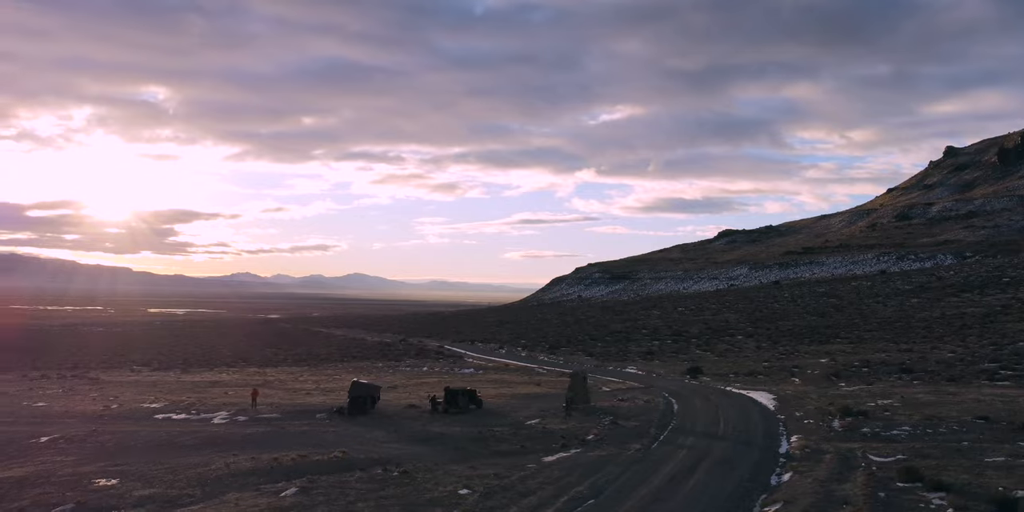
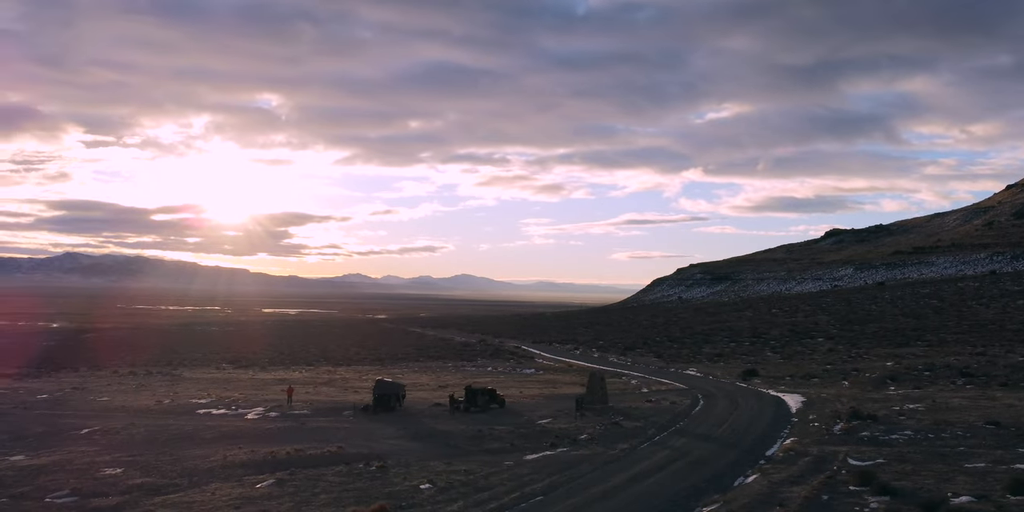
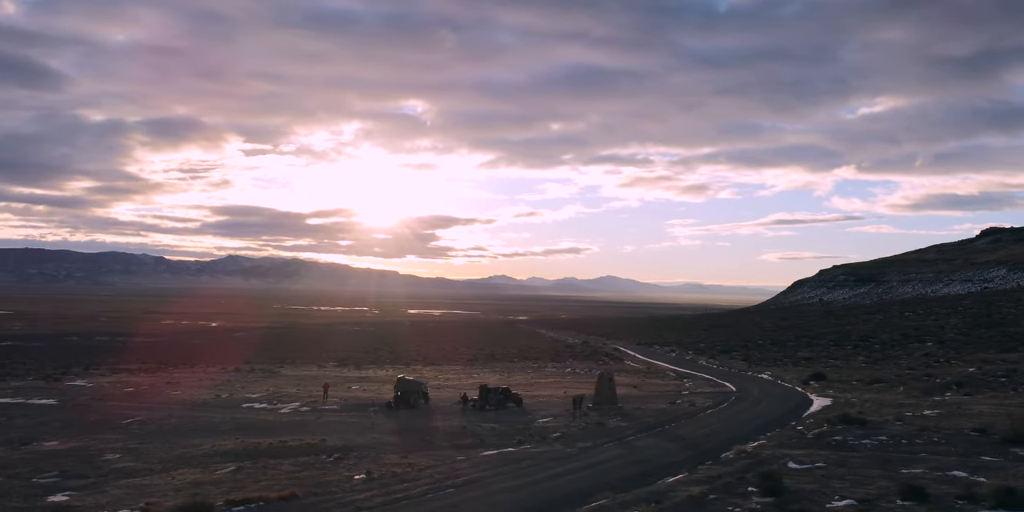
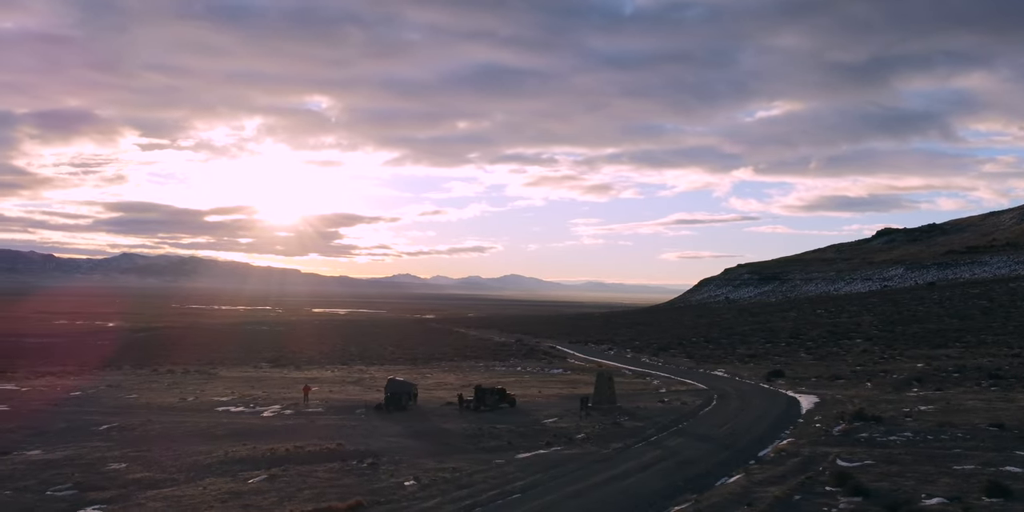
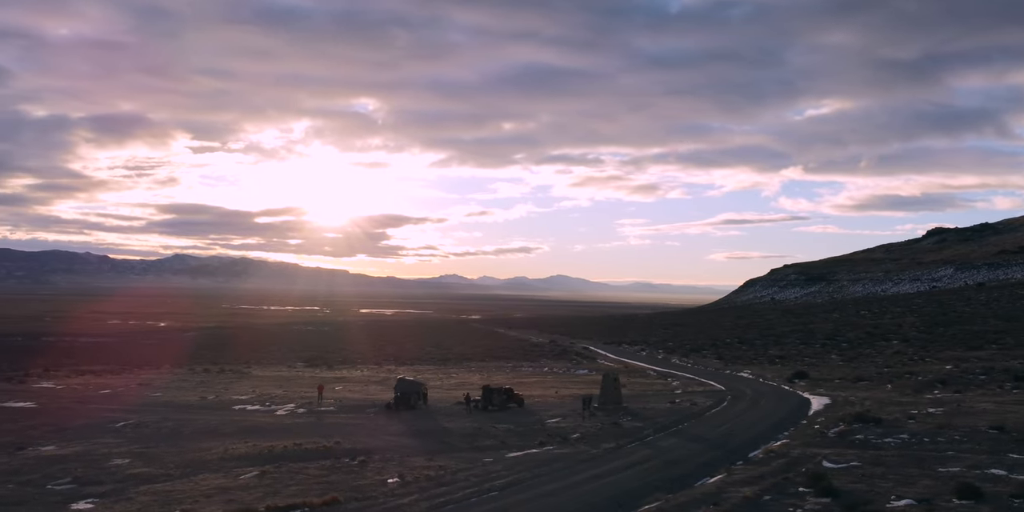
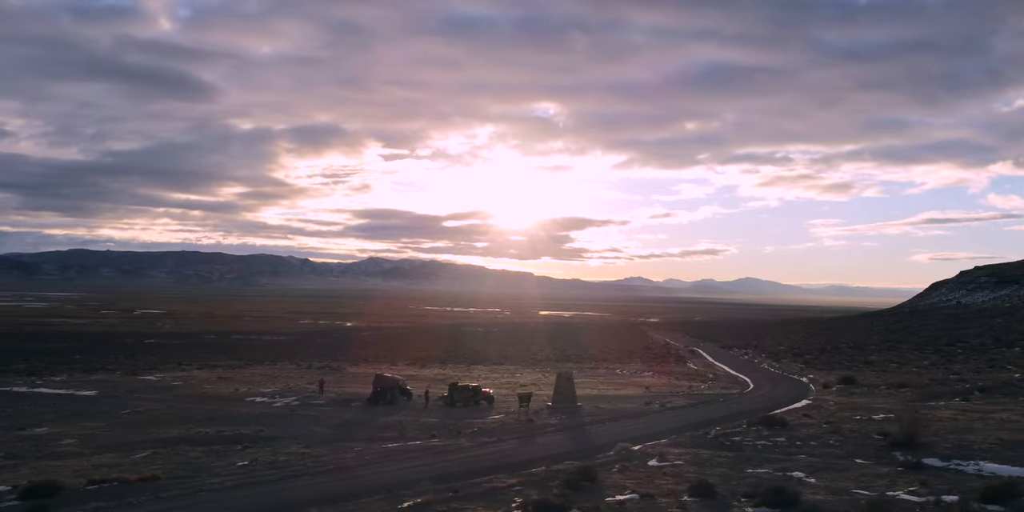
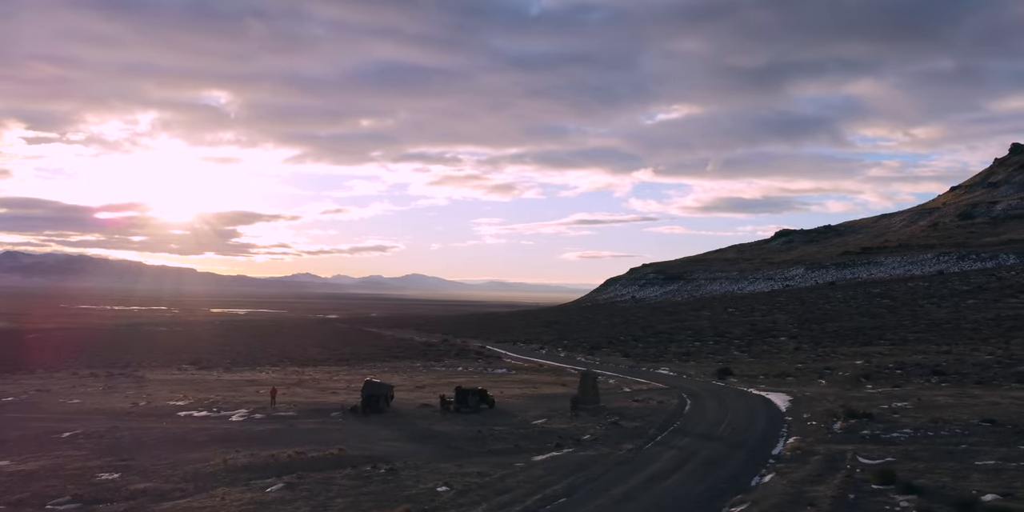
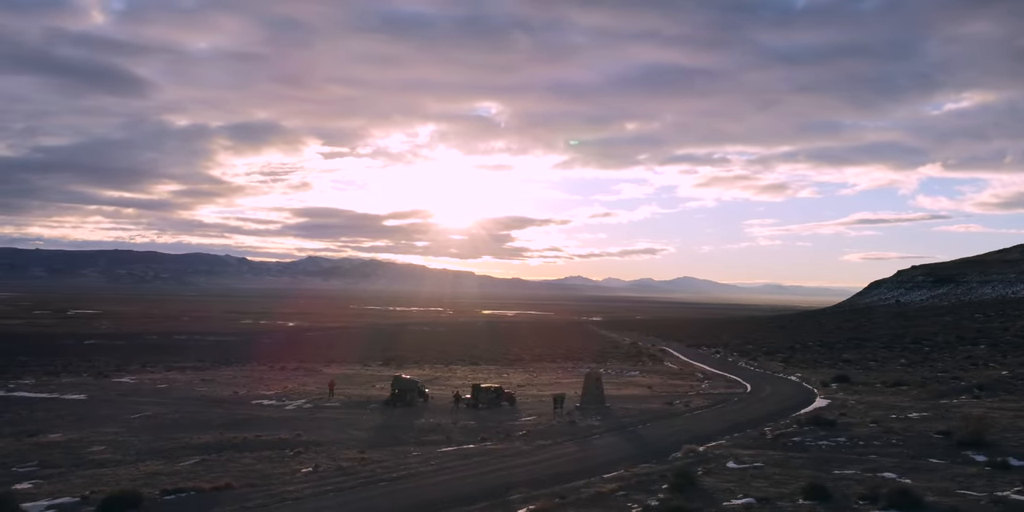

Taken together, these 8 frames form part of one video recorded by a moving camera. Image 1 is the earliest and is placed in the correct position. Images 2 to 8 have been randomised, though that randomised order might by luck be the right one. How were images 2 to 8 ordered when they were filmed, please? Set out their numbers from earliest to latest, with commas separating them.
7, 2, 4, 5, 3, 8, 6
